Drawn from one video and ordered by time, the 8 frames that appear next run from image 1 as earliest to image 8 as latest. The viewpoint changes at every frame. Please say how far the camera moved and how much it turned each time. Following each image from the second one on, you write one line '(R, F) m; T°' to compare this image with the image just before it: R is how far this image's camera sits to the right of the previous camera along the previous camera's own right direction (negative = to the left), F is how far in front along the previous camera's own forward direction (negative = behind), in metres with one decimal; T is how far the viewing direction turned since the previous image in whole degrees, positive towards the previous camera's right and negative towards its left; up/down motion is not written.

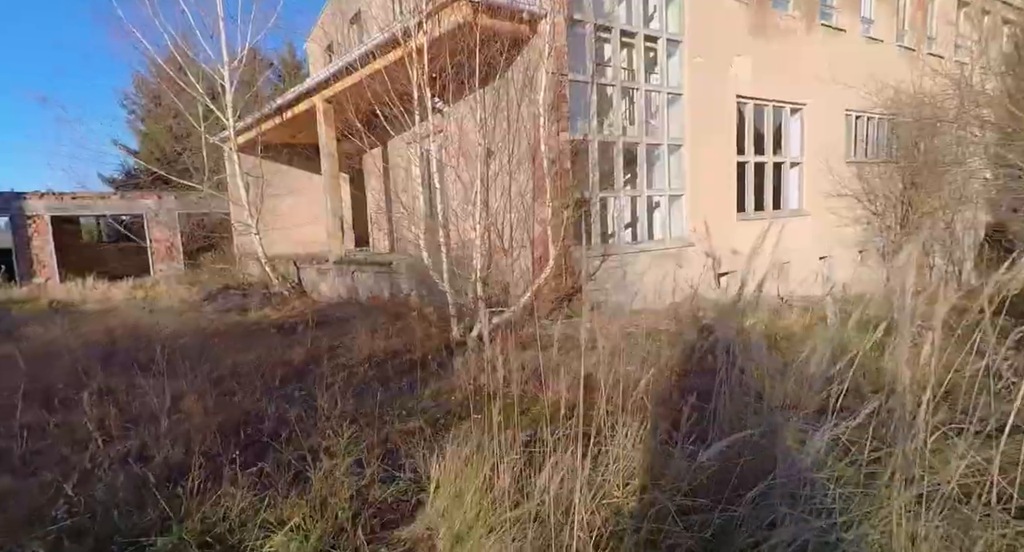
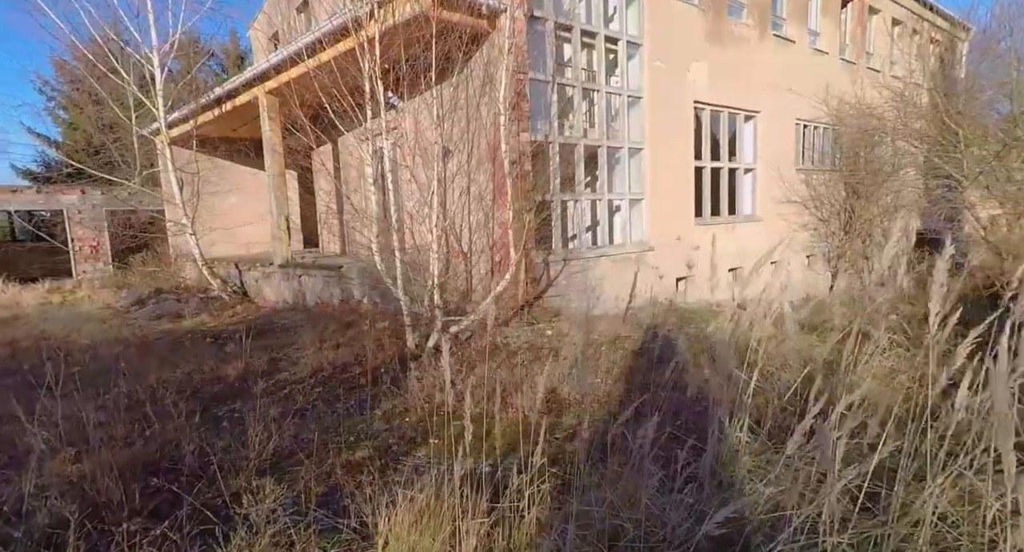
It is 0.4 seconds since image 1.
(0.0, +0.3) m; +5°
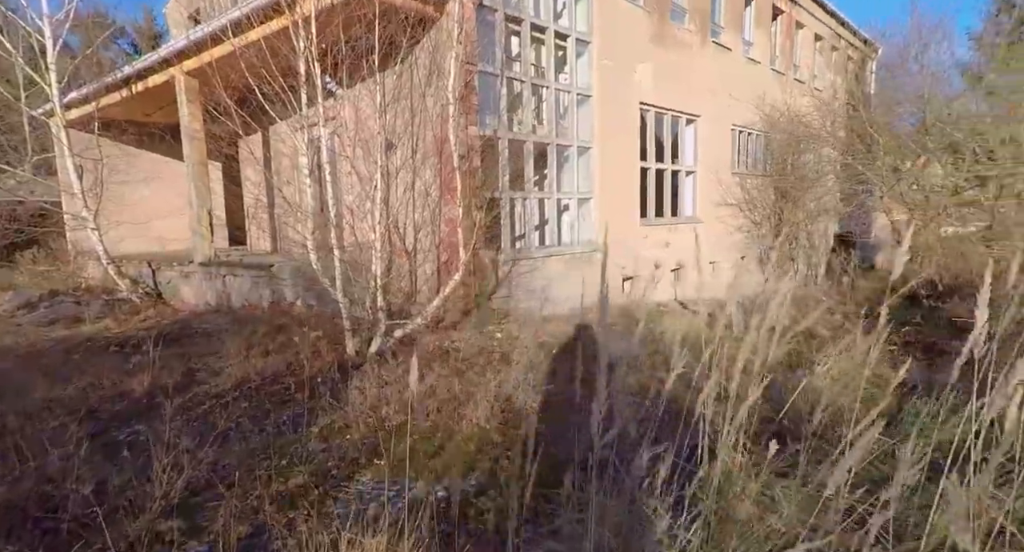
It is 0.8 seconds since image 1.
(-0.1, +0.3) m; +7°
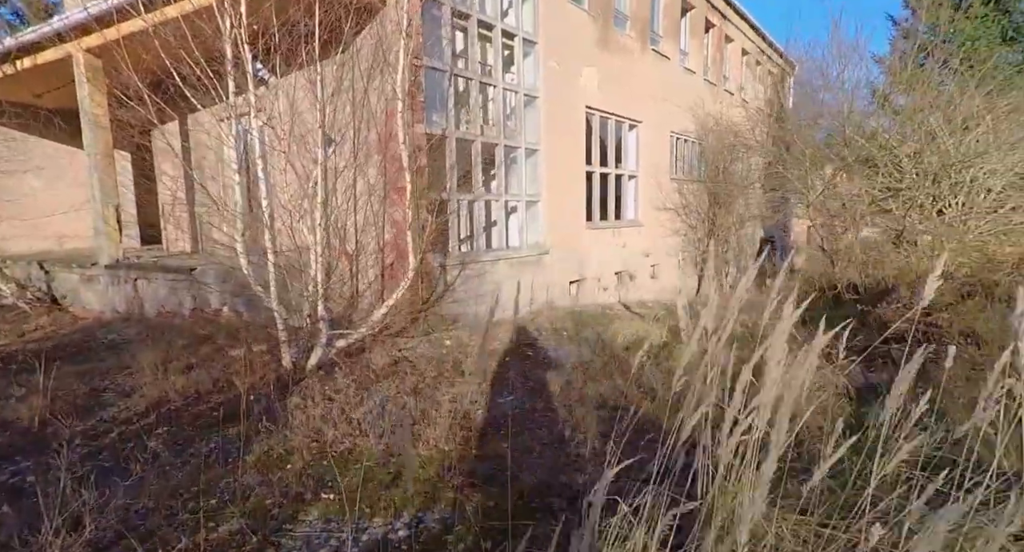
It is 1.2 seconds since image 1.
(-0.1, +0.2) m; +7°
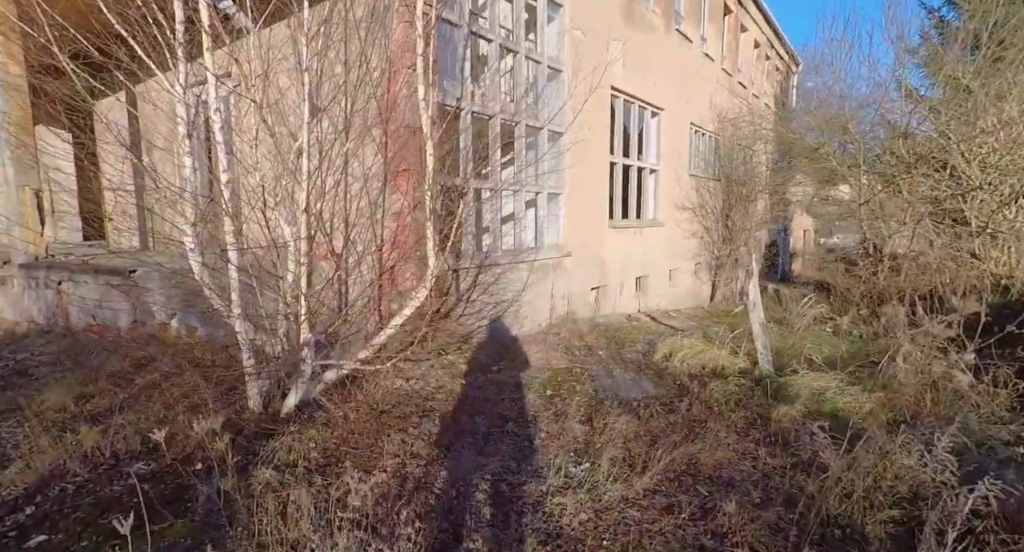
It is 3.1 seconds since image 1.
(-0.5, +1.2) m; +3°
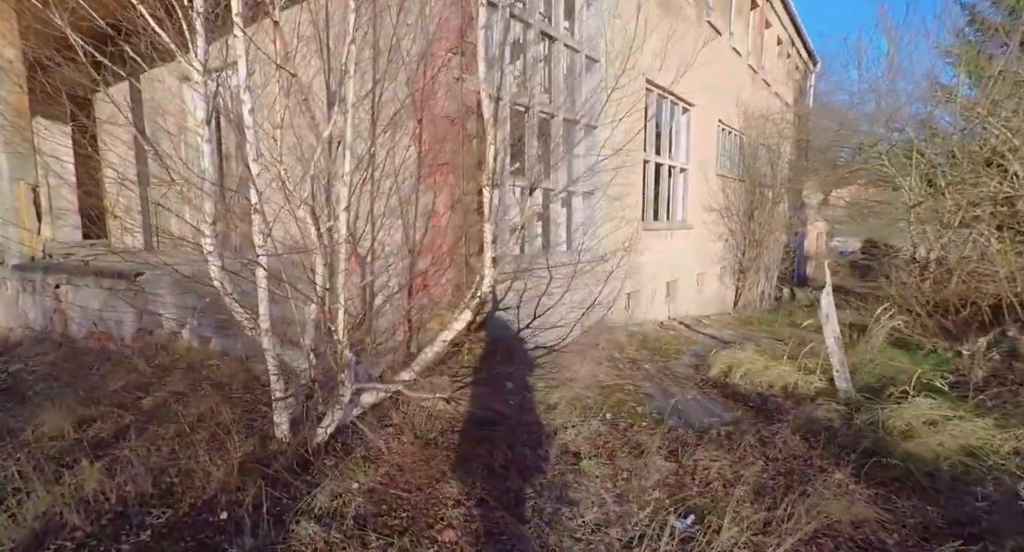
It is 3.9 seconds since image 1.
(-0.4, +0.4) m; 0°
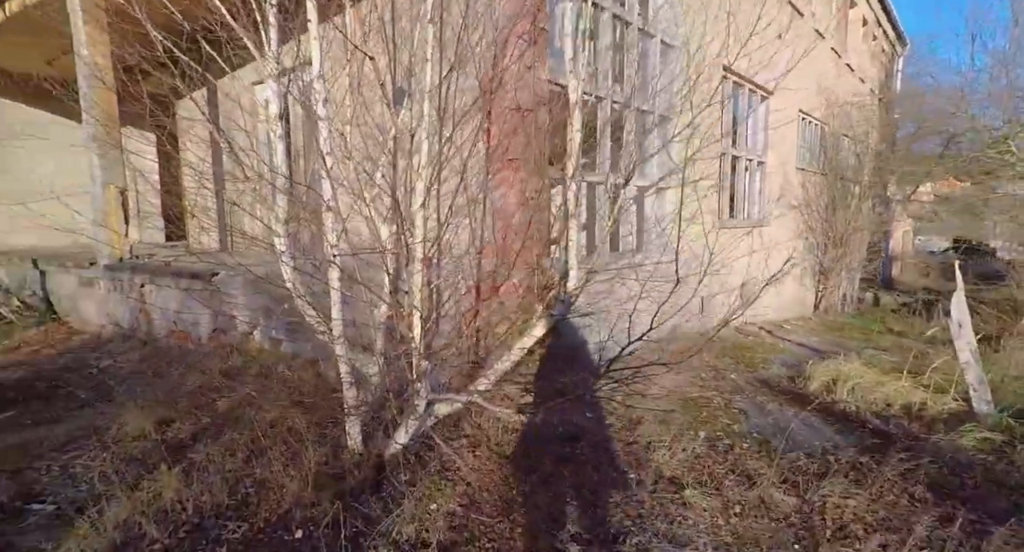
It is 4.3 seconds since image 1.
(-0.2, +0.2) m; -6°
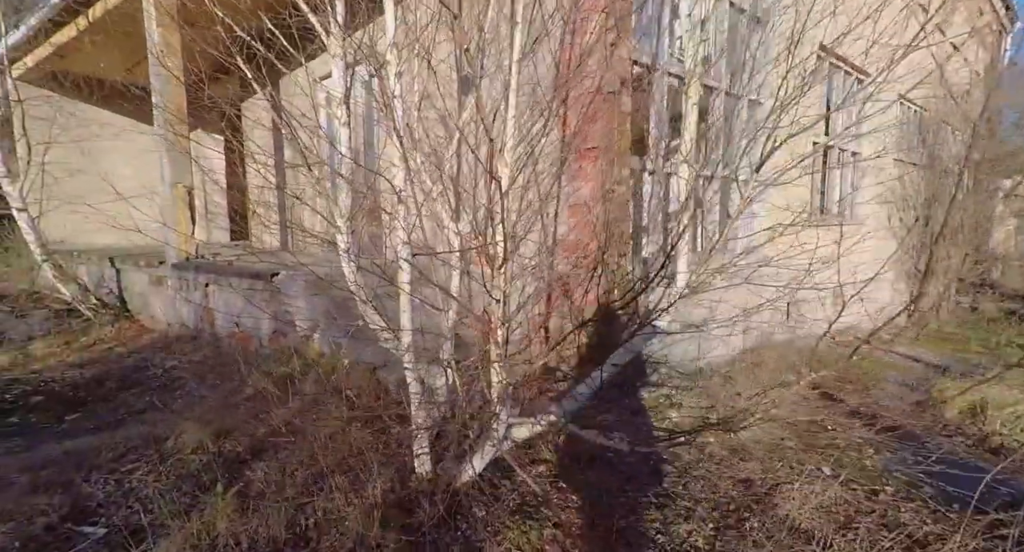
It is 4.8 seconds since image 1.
(-0.2, +0.4) m; -6°
